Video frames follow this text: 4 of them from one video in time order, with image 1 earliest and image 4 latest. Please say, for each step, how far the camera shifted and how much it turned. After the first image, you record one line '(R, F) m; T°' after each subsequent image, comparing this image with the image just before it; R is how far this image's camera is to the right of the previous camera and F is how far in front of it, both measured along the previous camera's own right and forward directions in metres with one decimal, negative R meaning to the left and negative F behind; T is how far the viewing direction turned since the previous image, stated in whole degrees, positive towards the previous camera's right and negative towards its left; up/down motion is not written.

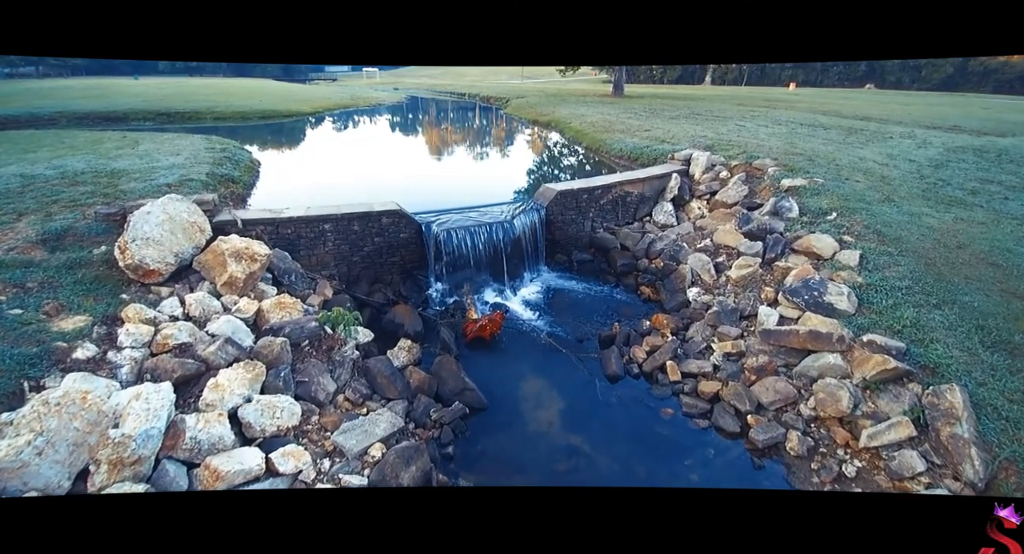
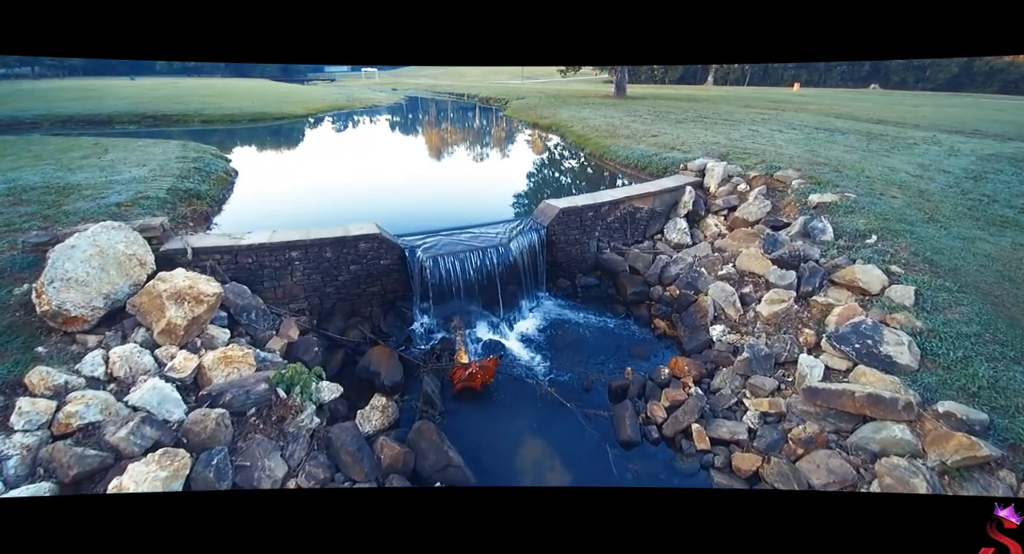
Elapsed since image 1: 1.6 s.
(+0.1, +0.8) m; 0°
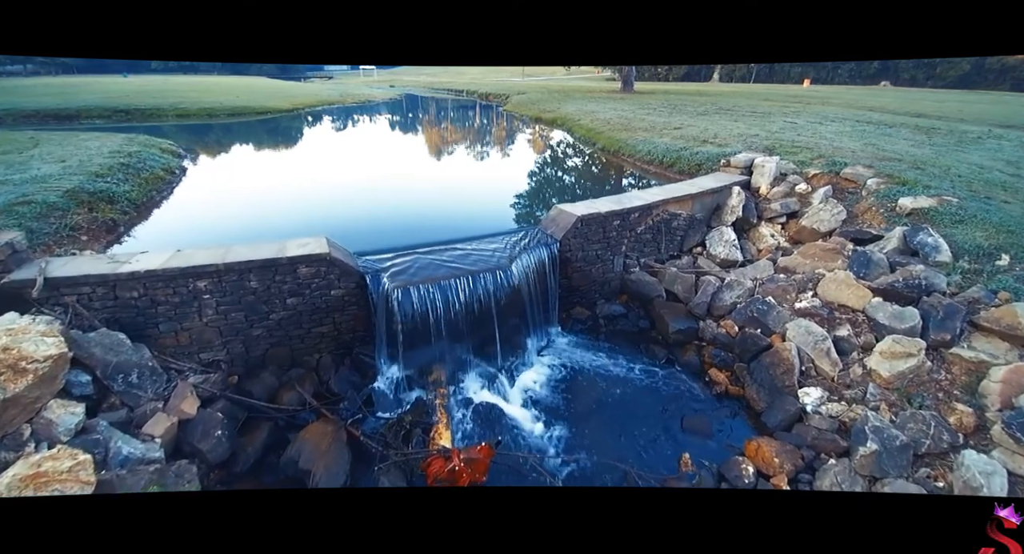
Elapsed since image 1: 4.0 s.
(0.0, +1.5) m; 0°
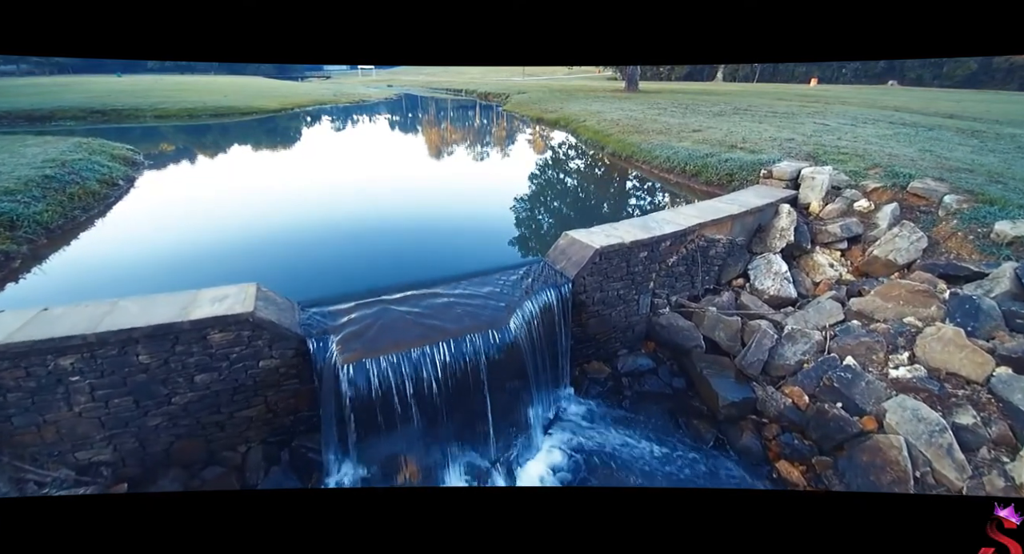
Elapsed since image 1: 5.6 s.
(0.0, +1.1) m; 0°
